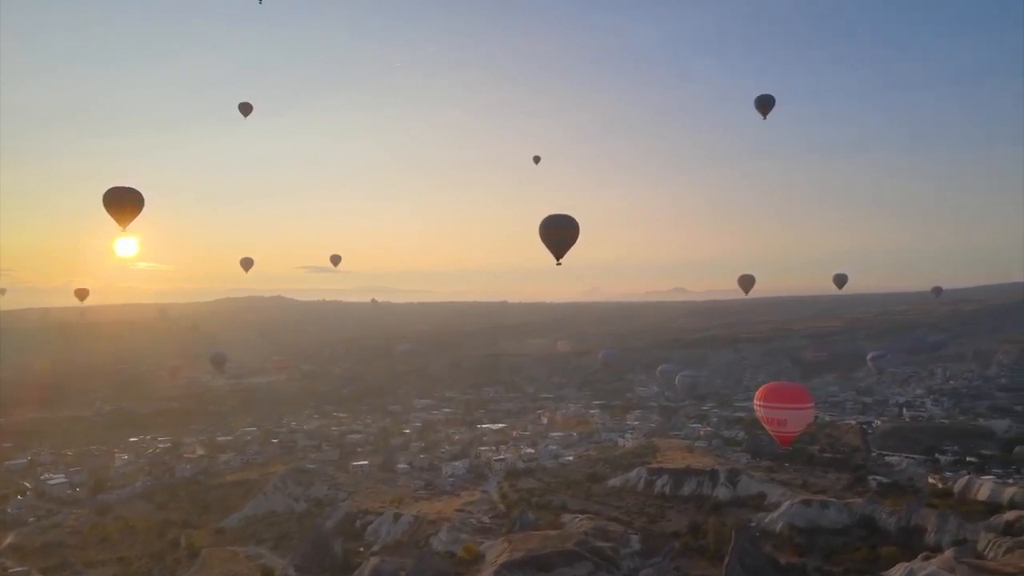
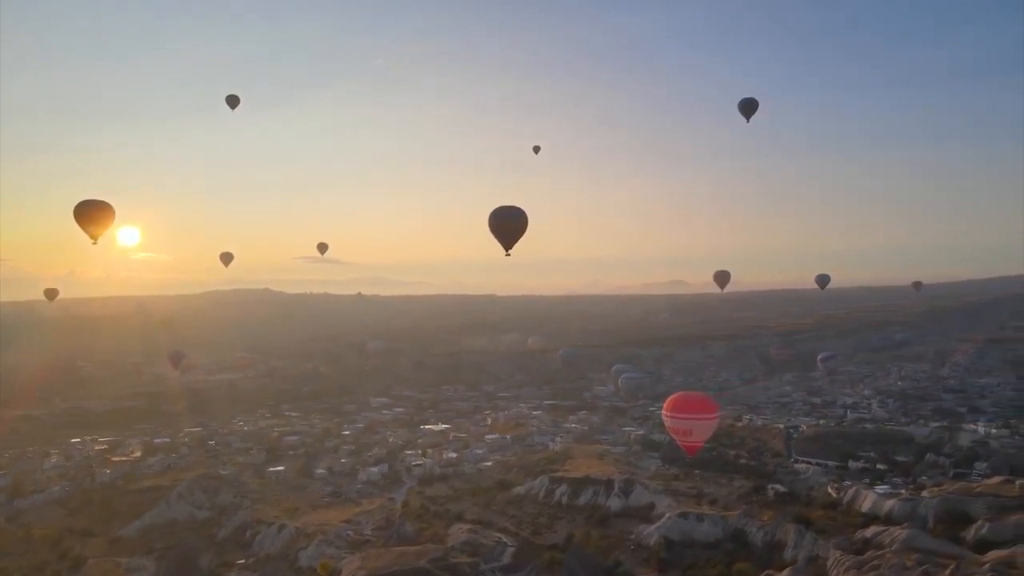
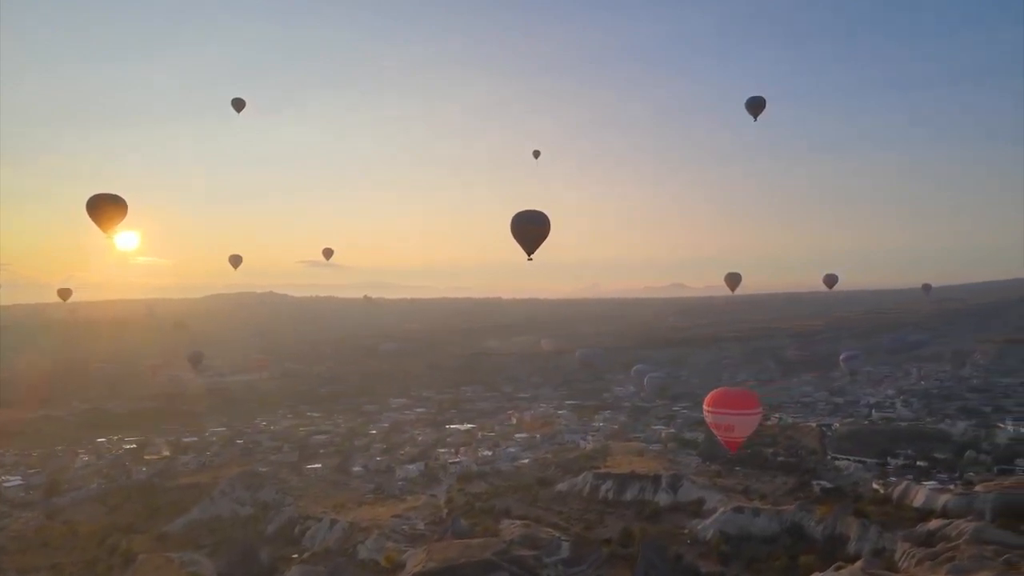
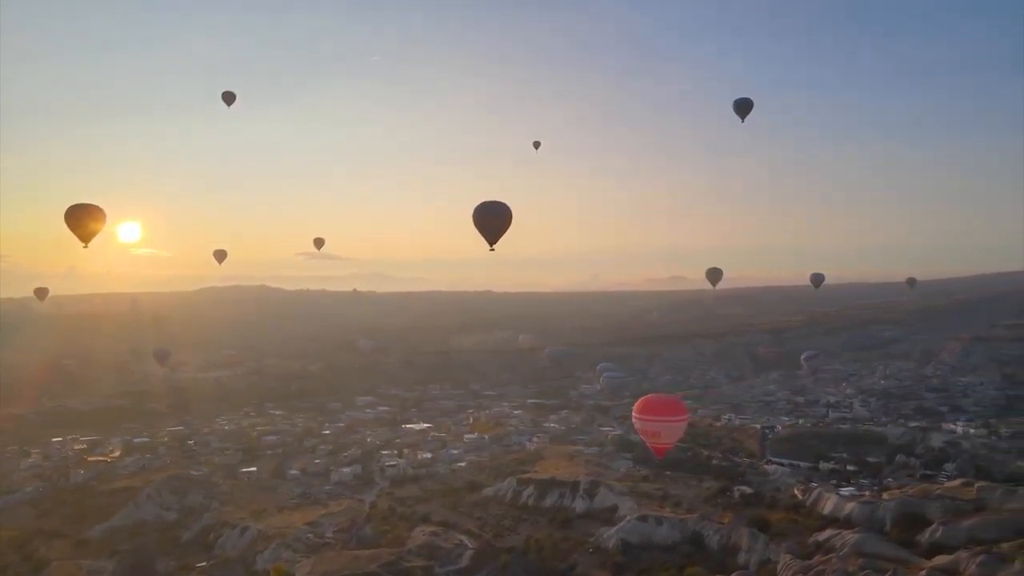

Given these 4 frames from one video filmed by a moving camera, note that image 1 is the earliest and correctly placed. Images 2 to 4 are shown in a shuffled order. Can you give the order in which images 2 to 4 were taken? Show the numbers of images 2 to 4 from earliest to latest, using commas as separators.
3, 2, 4
